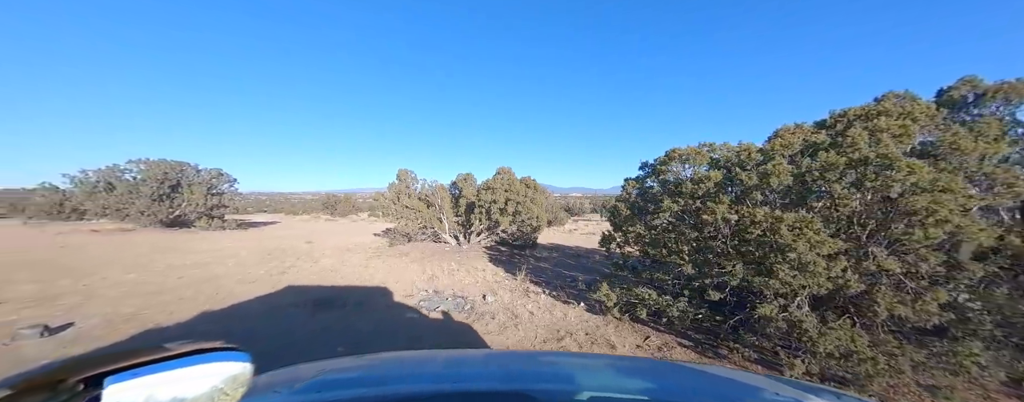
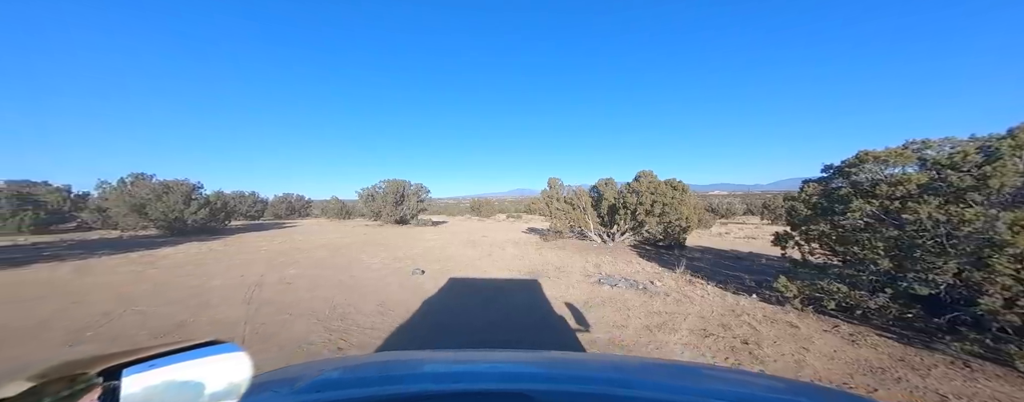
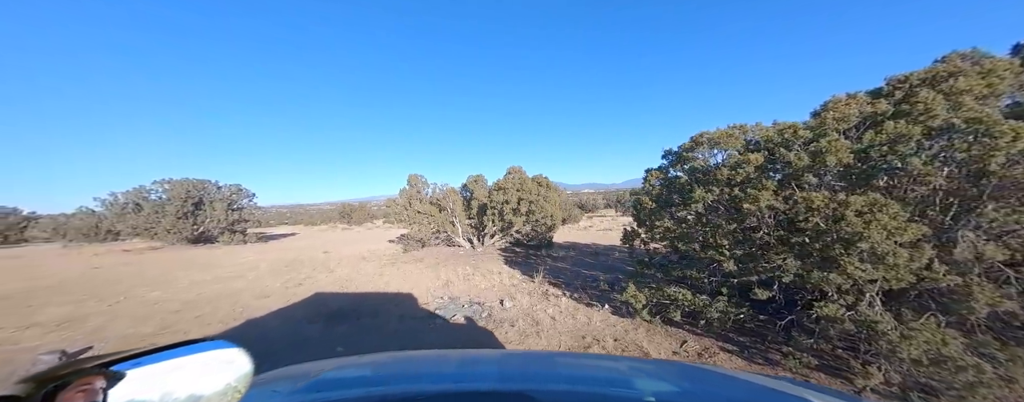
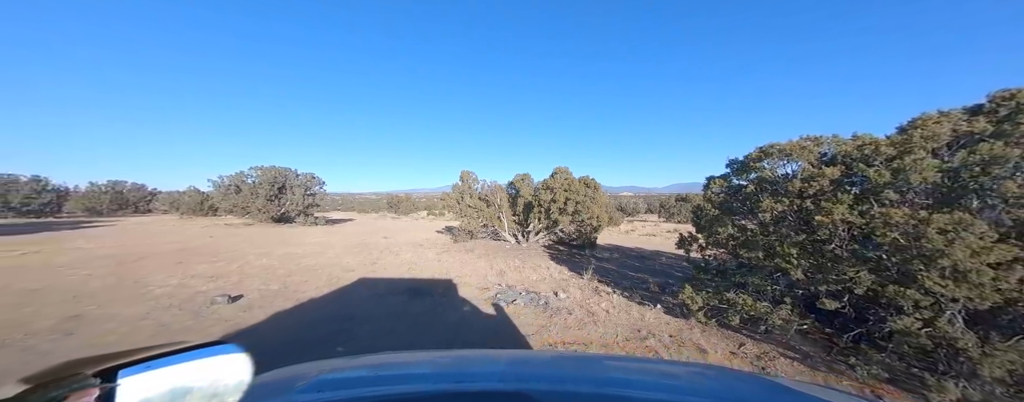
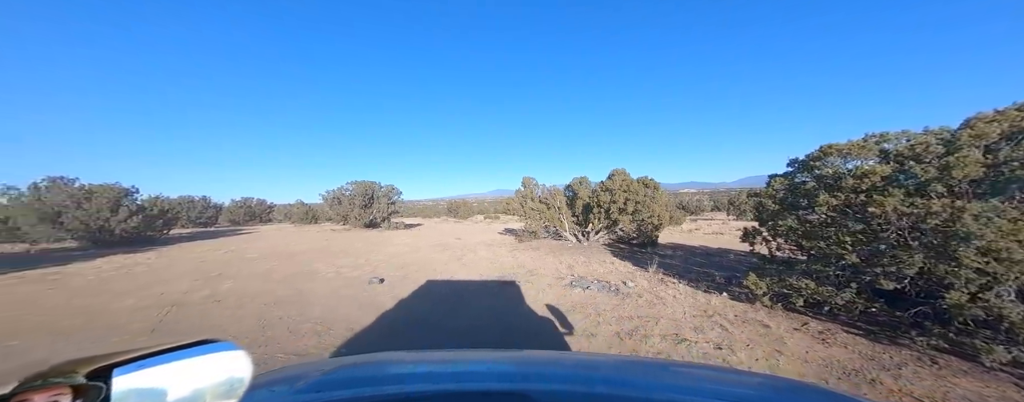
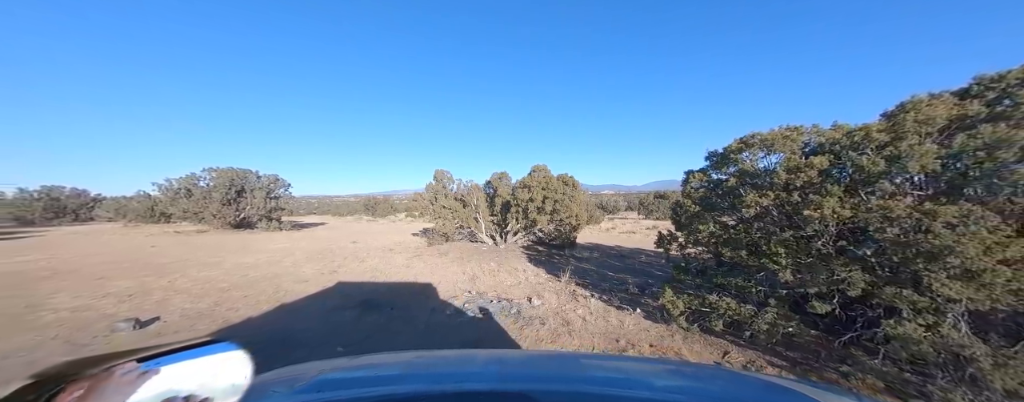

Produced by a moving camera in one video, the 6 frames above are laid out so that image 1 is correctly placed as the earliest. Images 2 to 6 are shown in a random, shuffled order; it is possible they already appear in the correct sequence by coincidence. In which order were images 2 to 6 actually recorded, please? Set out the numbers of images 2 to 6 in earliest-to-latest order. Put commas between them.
3, 6, 4, 5, 2
